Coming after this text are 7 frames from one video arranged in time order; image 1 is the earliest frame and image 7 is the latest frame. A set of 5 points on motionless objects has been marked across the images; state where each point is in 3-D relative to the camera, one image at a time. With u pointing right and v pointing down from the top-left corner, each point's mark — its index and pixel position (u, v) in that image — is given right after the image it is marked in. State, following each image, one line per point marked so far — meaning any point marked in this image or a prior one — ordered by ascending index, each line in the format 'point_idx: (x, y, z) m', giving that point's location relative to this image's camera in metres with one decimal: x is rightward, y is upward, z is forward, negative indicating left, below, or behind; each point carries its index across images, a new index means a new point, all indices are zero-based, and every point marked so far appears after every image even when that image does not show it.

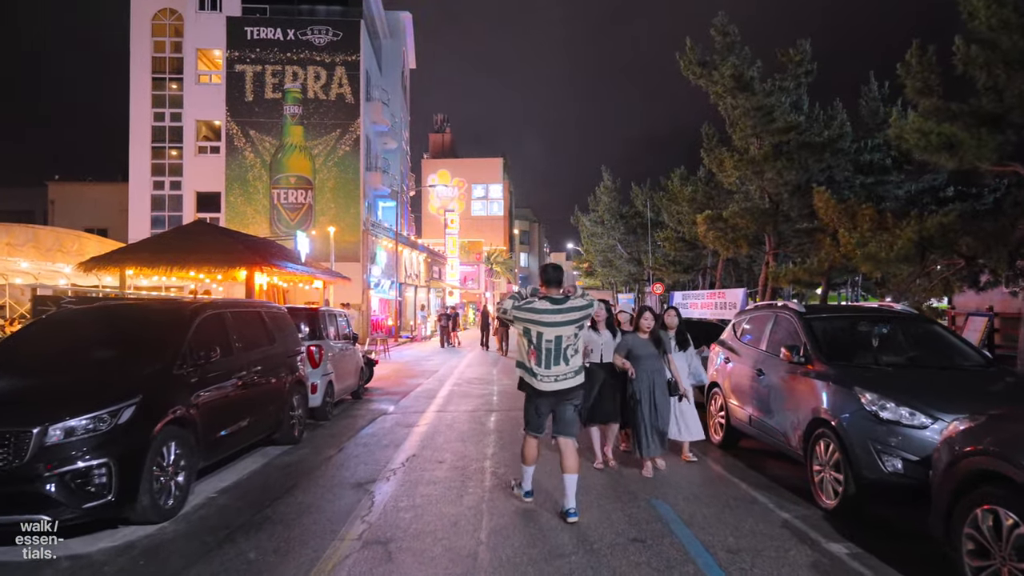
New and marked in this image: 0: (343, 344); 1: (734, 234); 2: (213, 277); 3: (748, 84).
0: (-3.3, -1.1, +13.8) m
1: (+6.0, +1.5, +19.1) m
2: (-8.1, +0.3, +19.1) m
3: (+6.0, +5.2, +17.7) m
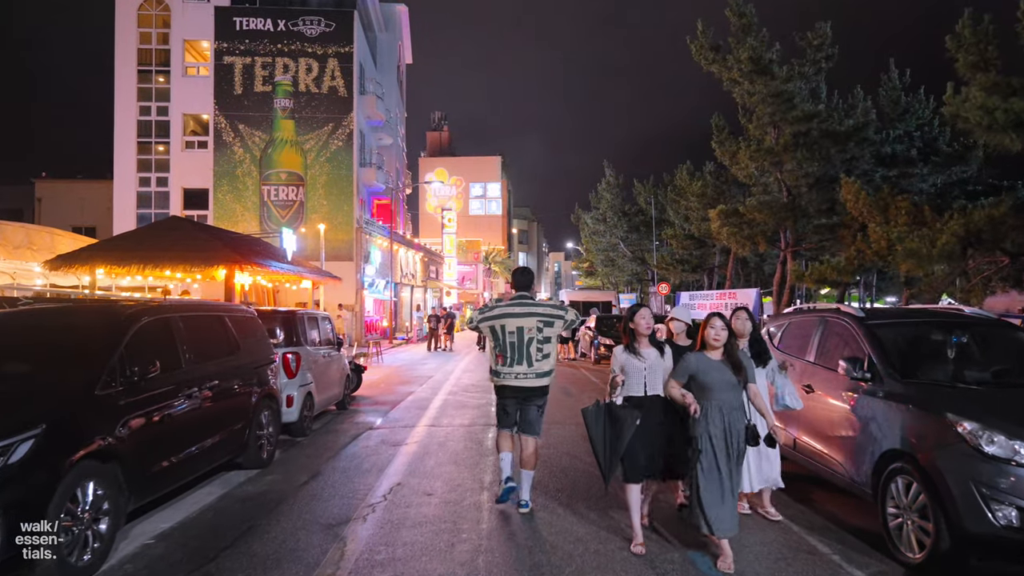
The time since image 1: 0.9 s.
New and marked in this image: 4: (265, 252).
0: (-3.3, -1.1, +12.5) m
1: (+6.0, +1.5, +17.8) m
2: (-8.1, +0.3, +17.8) m
3: (+6.0, +5.2, +16.5) m
4: (-6.8, +0.9, +19.6) m
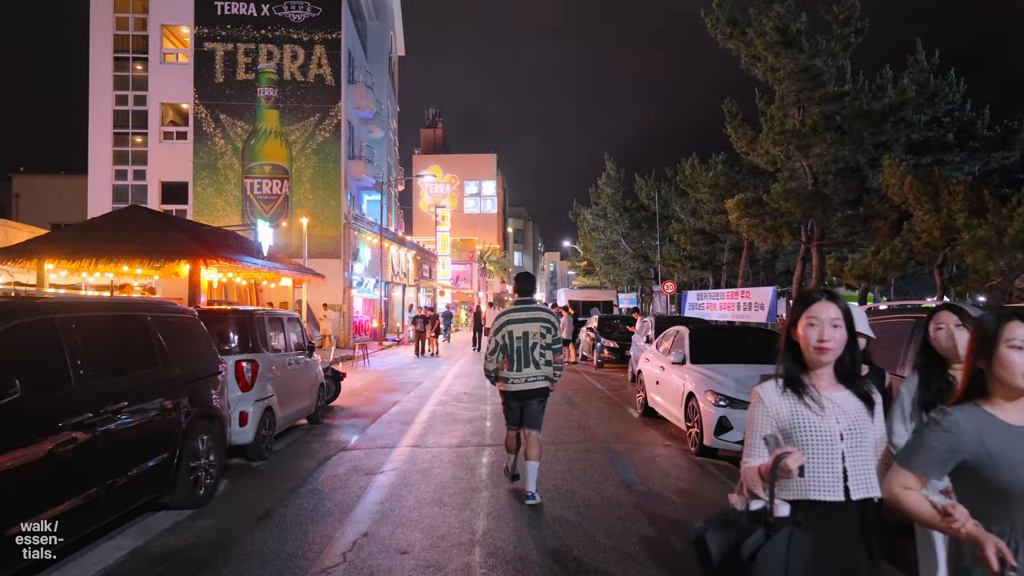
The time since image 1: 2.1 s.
0: (-3.3, -1.1, +10.8) m
1: (+5.9, +1.5, +16.2) m
2: (-8.2, +0.3, +16.1) m
3: (+5.9, +5.2, +14.8) m
4: (-6.9, +1.0, +17.9) m
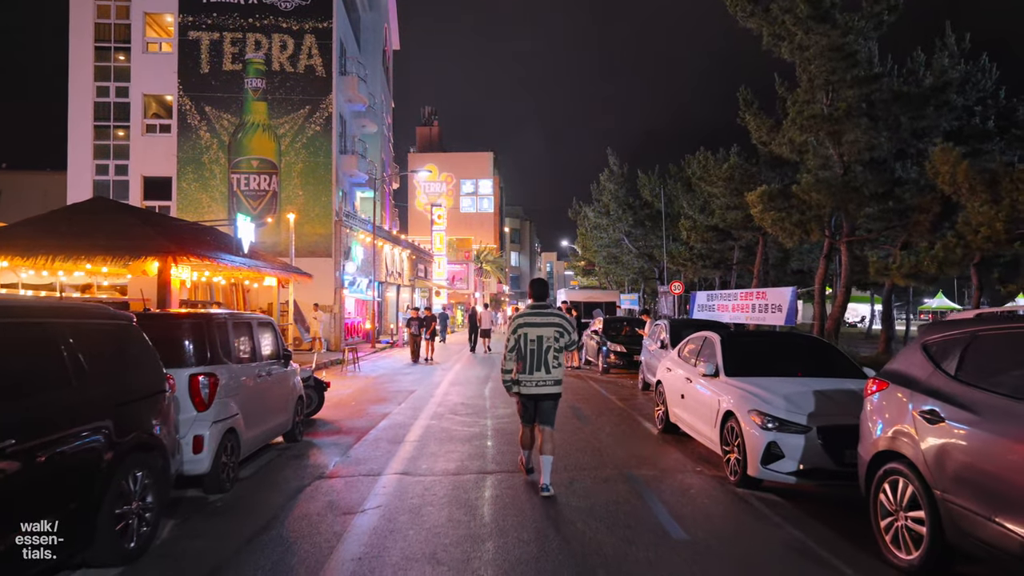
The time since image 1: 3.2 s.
0: (-3.2, -1.1, +9.4) m
1: (+6.0, +1.5, +14.8) m
2: (-8.1, +0.3, +14.7) m
3: (+6.0, +5.2, +13.5) m
4: (-6.9, +1.0, +16.4) m
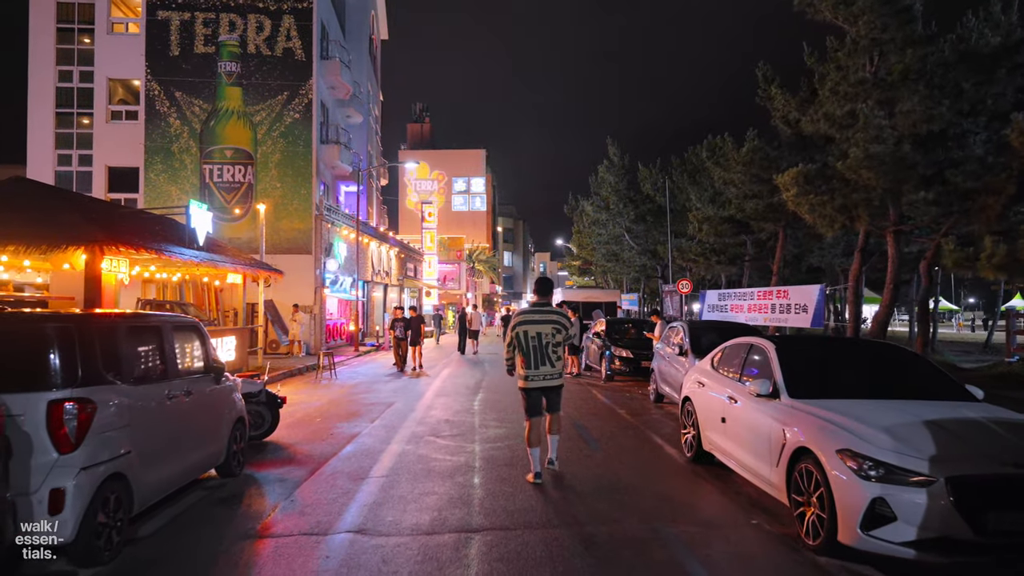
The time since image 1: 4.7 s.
0: (-3.3, -1.0, +7.2) m
1: (+5.8, +1.6, +12.8) m
2: (-8.3, +0.4, +12.5) m
3: (+5.9, +5.3, +11.5) m
4: (-7.0, +1.1, +14.3) m
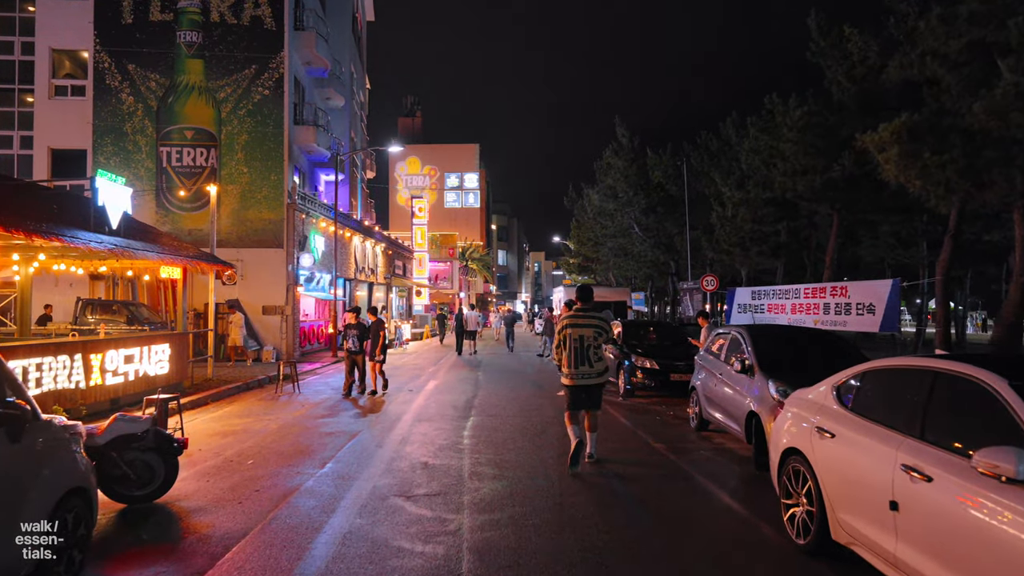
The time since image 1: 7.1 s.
0: (-3.2, -0.9, +4.0) m
1: (+5.9, +1.7, +9.6) m
2: (-8.2, +0.5, +9.2) m
3: (+5.9, +5.4, +8.3) m
4: (-7.0, +1.1, +11.0) m
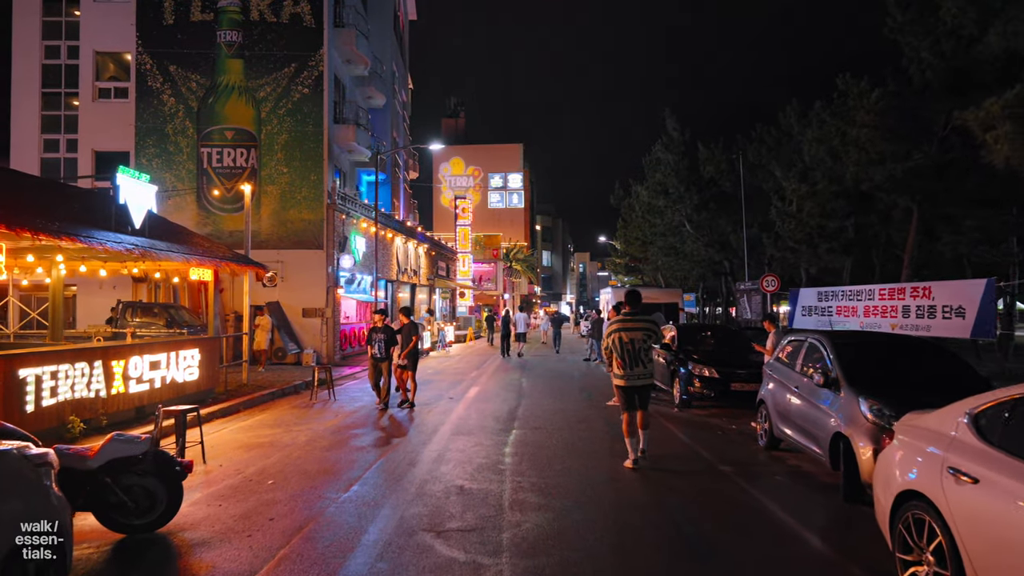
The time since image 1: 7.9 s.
0: (-3.0, -0.9, +3.1) m
1: (+6.4, +1.7, +8.2) m
2: (-7.7, +0.4, +8.7) m
3: (+6.4, +5.4, +6.9) m
4: (-6.4, +1.1, +10.4) m
